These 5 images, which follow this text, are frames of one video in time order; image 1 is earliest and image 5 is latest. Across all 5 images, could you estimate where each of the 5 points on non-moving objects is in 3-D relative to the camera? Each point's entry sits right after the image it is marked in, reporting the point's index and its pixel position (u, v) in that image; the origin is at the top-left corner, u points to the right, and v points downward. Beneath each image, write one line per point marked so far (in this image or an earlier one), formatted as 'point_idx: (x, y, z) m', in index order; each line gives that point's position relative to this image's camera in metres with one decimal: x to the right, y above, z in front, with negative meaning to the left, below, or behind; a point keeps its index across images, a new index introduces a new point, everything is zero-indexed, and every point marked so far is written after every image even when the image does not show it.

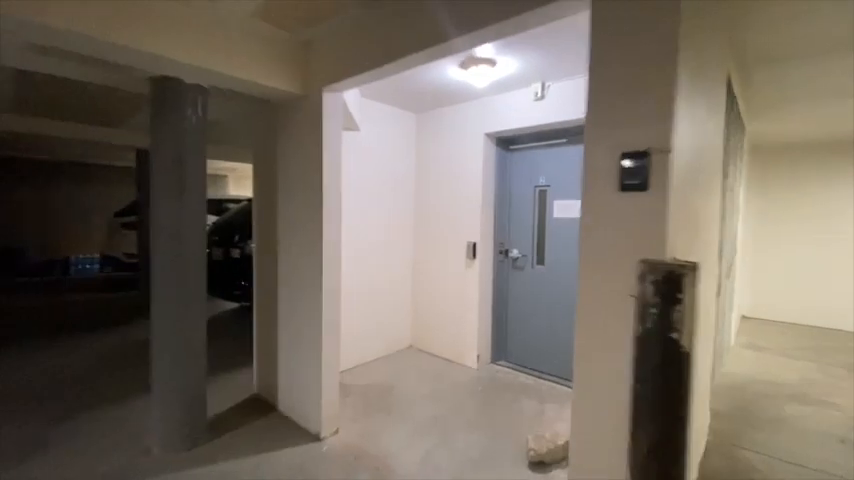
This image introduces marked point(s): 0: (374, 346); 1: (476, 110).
0: (-0.5, -1.0, +3.6) m
1: (+0.4, +1.1, +3.4) m
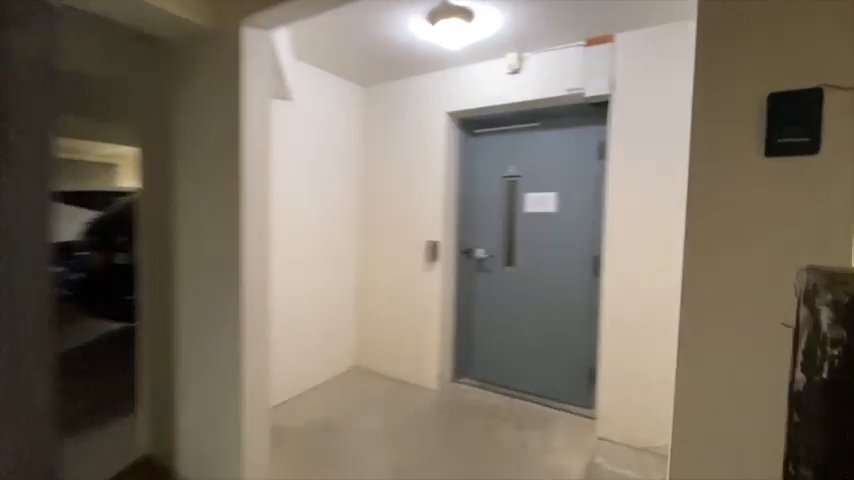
0: (-0.9, -1.0, +3.0) m
1: (+0.1, +1.1, +2.9) m
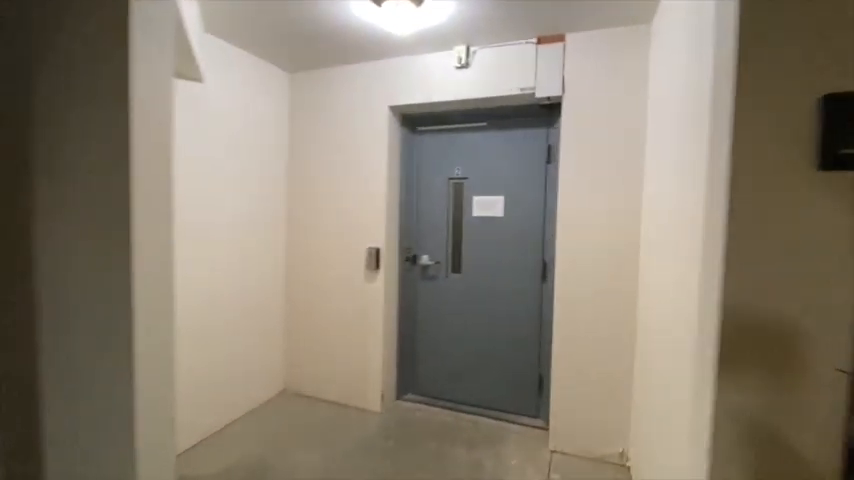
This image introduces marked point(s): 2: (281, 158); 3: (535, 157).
0: (-1.3, -1.1, +2.5) m
1: (-0.3, +1.1, +2.6) m
2: (-1.1, +0.6, +2.8) m
3: (+0.7, +0.5, +2.5) m
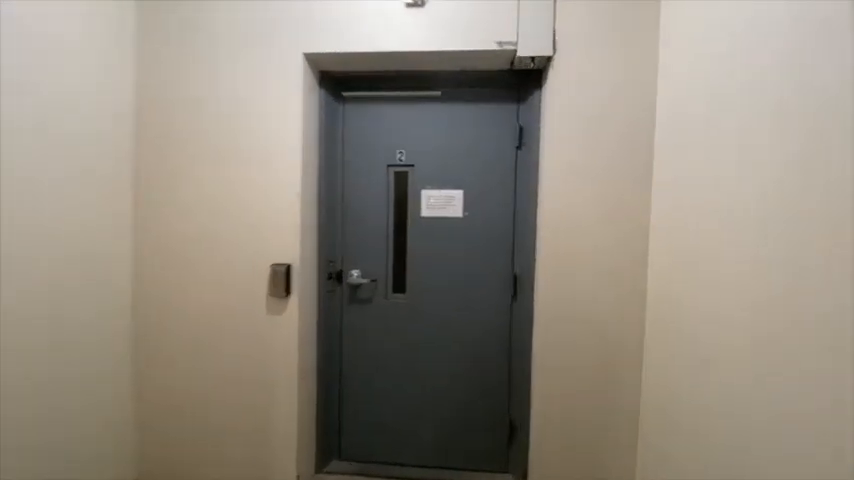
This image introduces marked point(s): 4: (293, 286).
0: (-1.5, -1.1, +1.4) m
1: (-0.6, +1.0, +1.7) m
2: (-1.4, +0.5, +1.8) m
3: (+0.4, +0.5, +2.0) m
4: (-0.6, -0.2, +1.8) m
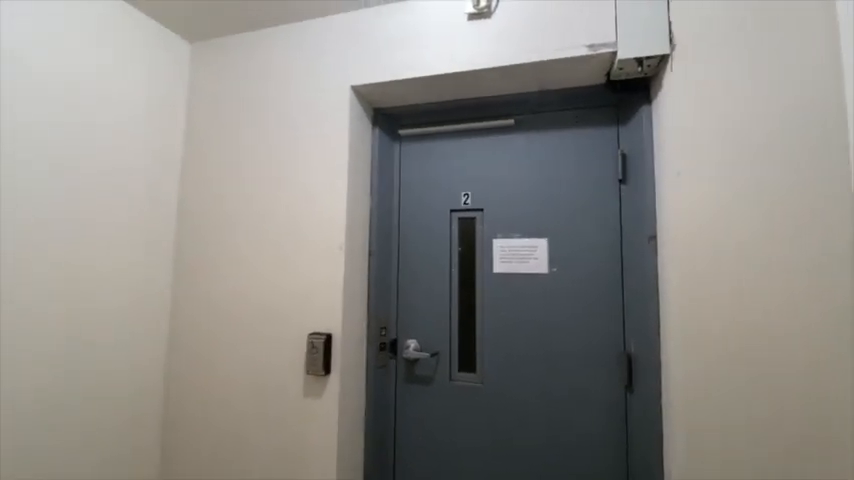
0: (-1.3, -1.3, +1.2) m
1: (-0.4, +0.8, +1.6) m
2: (-1.1, +0.3, +1.7) m
3: (+0.7, +0.3, +1.5) m
4: (-0.4, -0.5, +1.5) m
